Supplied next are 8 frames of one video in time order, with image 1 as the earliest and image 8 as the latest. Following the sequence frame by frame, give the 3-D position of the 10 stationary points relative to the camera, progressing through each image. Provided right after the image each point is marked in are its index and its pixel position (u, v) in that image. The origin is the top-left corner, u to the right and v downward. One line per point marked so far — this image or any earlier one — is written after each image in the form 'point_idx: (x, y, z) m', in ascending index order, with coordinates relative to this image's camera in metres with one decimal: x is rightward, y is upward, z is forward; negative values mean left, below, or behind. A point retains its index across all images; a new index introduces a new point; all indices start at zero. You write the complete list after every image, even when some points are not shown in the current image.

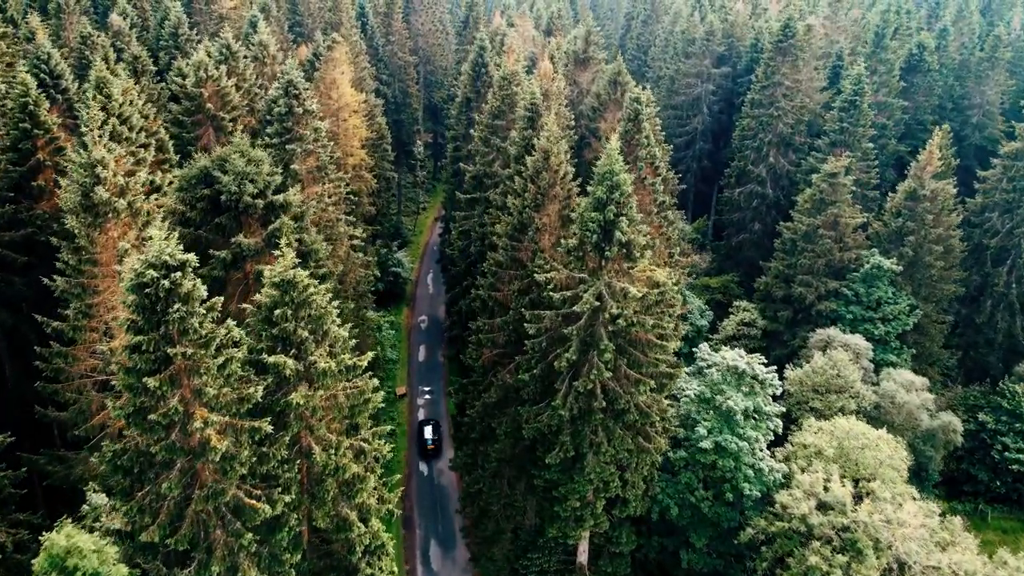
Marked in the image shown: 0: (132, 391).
0: (-6.8, -1.8, +13.8) m
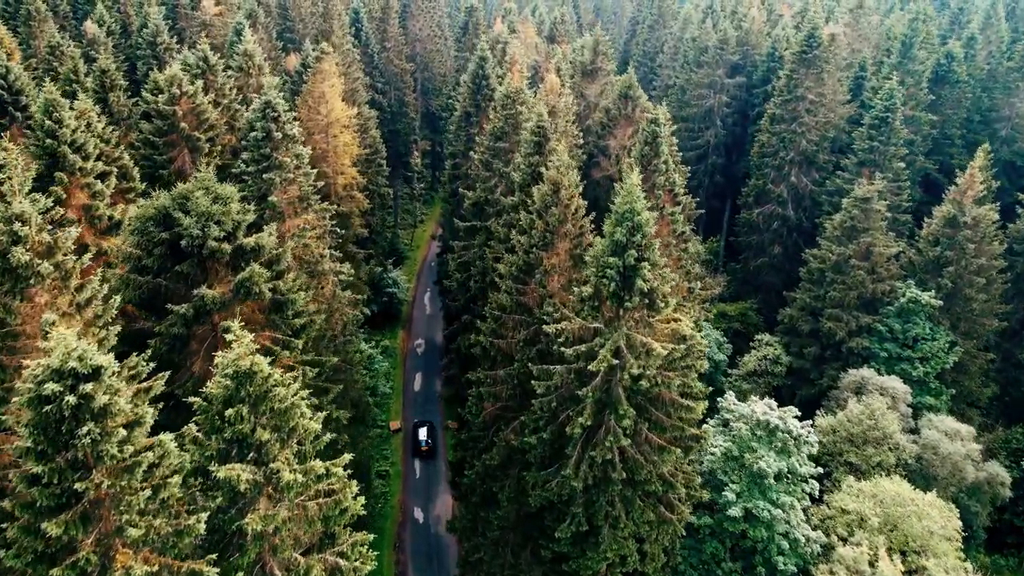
0: (-6.6, -3.4, +10.7) m
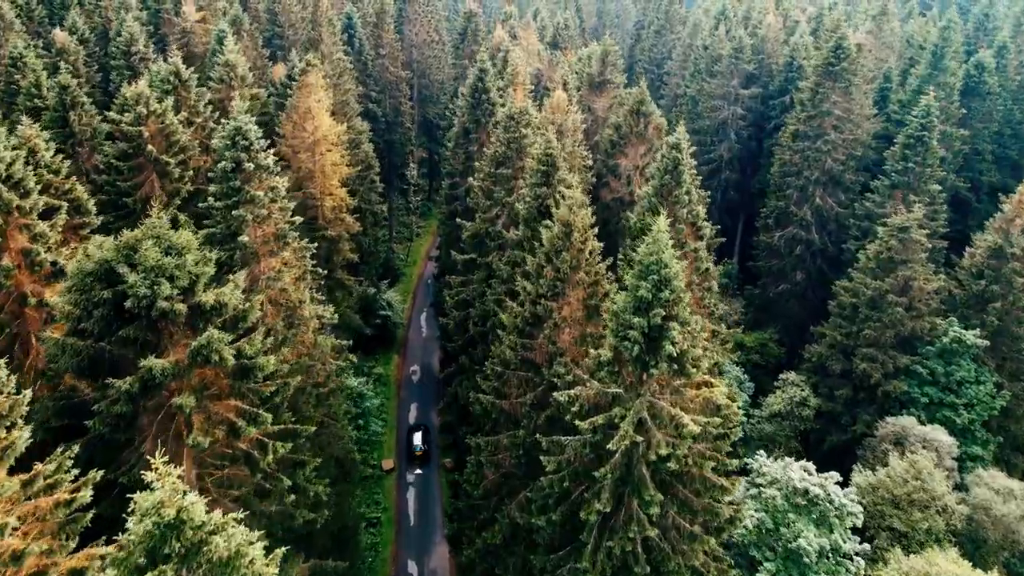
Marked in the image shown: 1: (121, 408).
0: (-6.5, -4.9, +7.5) m
1: (-8.4, -2.6, +16.6) m
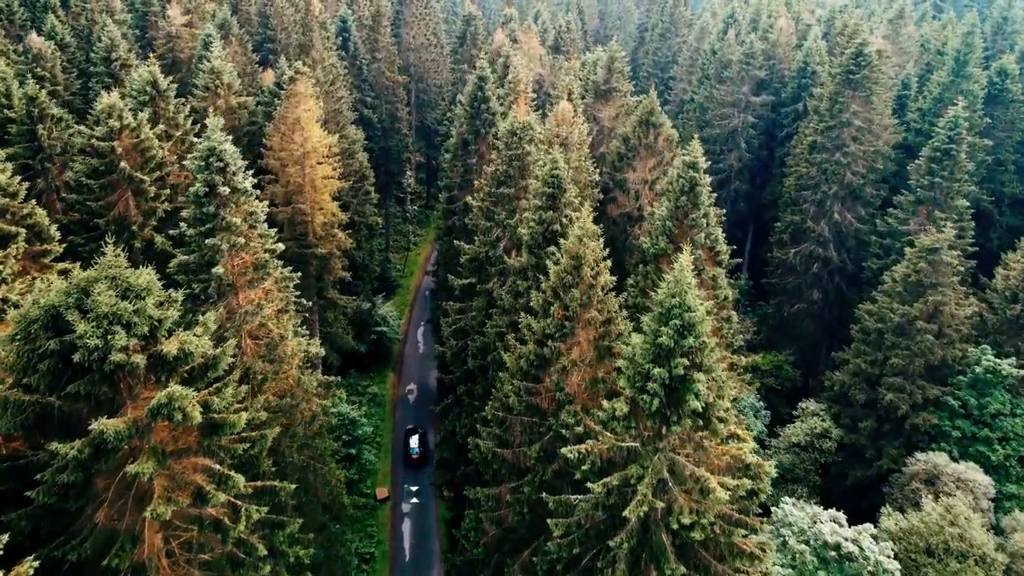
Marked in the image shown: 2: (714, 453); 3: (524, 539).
0: (-6.4, -5.8, +5.4) m
1: (-8.3, -3.5, +14.5) m
2: (+4.5, -3.6, +17.0) m
3: (+0.3, -6.4, +19.7) m
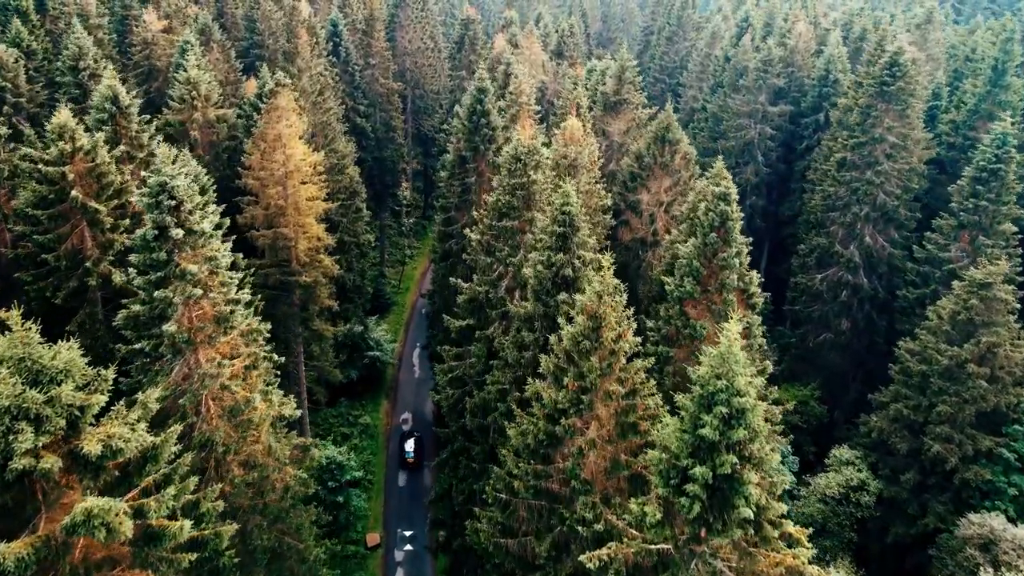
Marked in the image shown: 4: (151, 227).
0: (-6.3, -7.1, +2.3) m
1: (-8.2, -4.8, +11.4) m
2: (+4.6, -5.0, +14.0) m
3: (+0.4, -7.7, +16.6) m
4: (-8.0, +1.4, +17.1) m
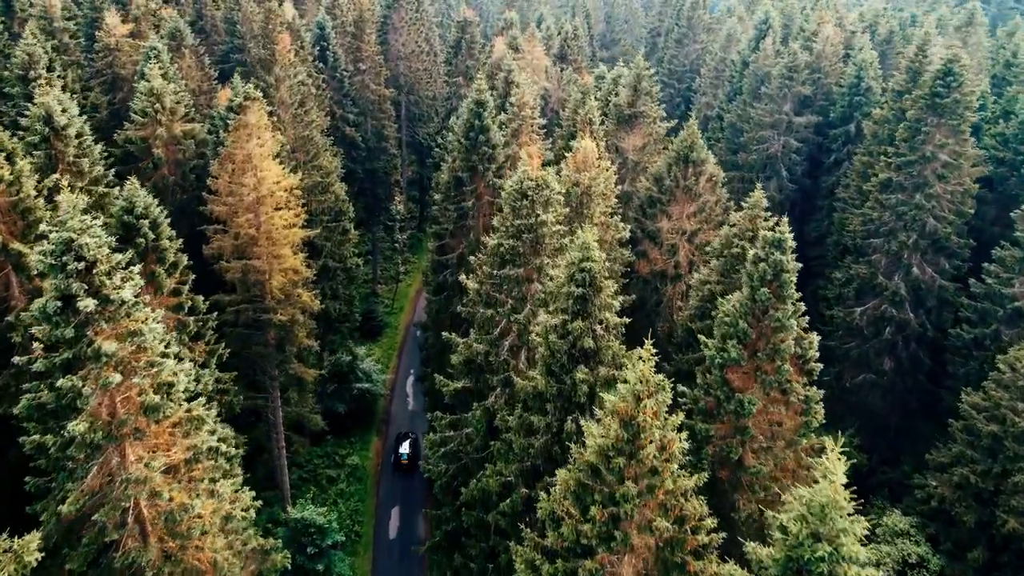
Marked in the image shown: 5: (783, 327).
0: (-6.1, -8.6, -1.5) m
1: (-8.1, -6.3, +7.6) m
2: (+4.7, -6.4, +10.2) m
3: (+0.6, -9.2, +12.8) m
4: (-7.9, -0.1, +13.3) m
5: (+5.8, -0.9, +16.7) m
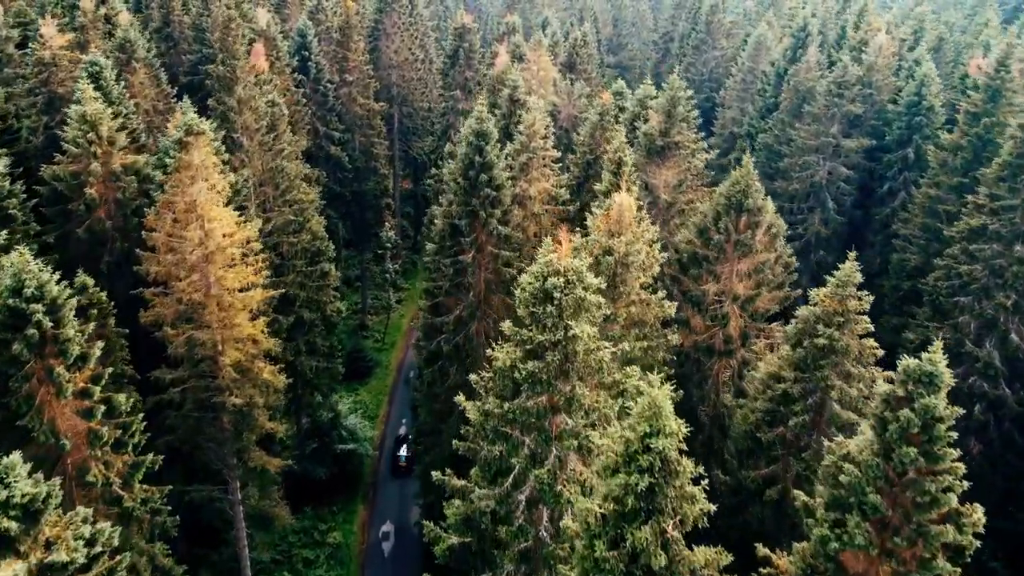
0: (-5.7, -10.9, -7.0) m
1: (-7.7, -8.6, +2.1) m
2: (+5.1, -8.7, +4.7) m
3: (+0.9, -11.5, +7.3) m
4: (-7.6, -2.4, +7.8) m
5: (+6.2, -3.1, +11.3) m
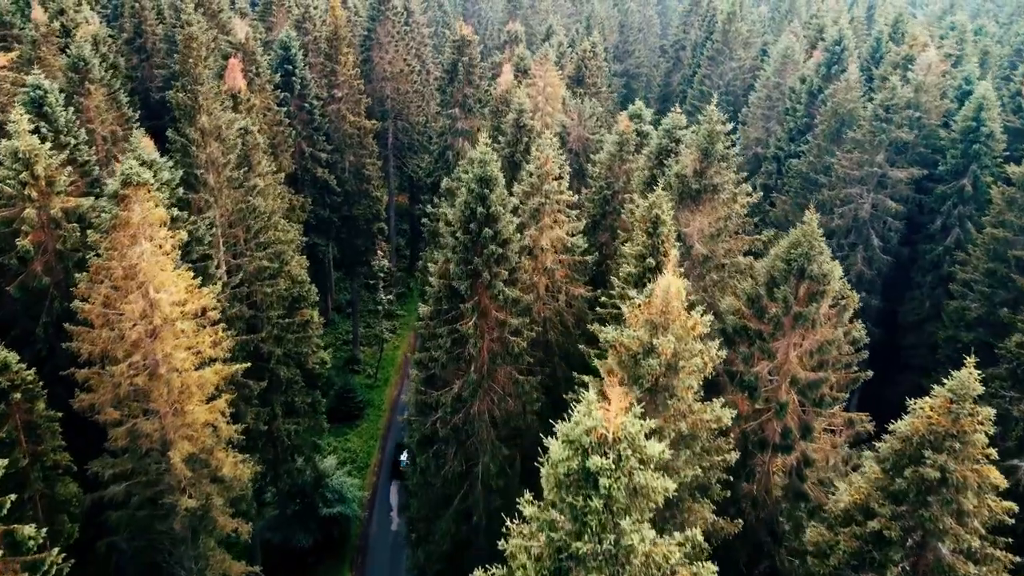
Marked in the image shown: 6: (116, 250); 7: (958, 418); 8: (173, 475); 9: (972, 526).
0: (-5.4, -12.9, -10.9) m
1: (-7.5, -10.6, -1.9) m
2: (+5.4, -10.6, +0.7) m
3: (+1.2, -13.4, +3.3) m
4: (-7.3, -4.4, +3.8) m
5: (+6.4, -5.1, +7.3) m
6: (-9.3, +0.9, +18.2) m
7: (+7.6, -2.2, +13.0) m
8: (-8.6, -4.7, +19.3) m
9: (+8.0, -4.1, +13.3) m
